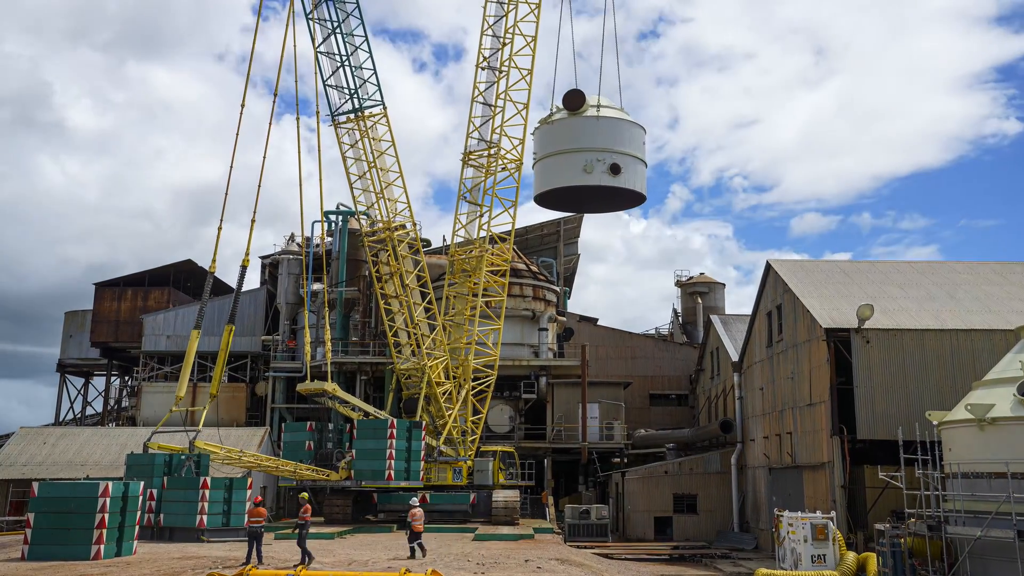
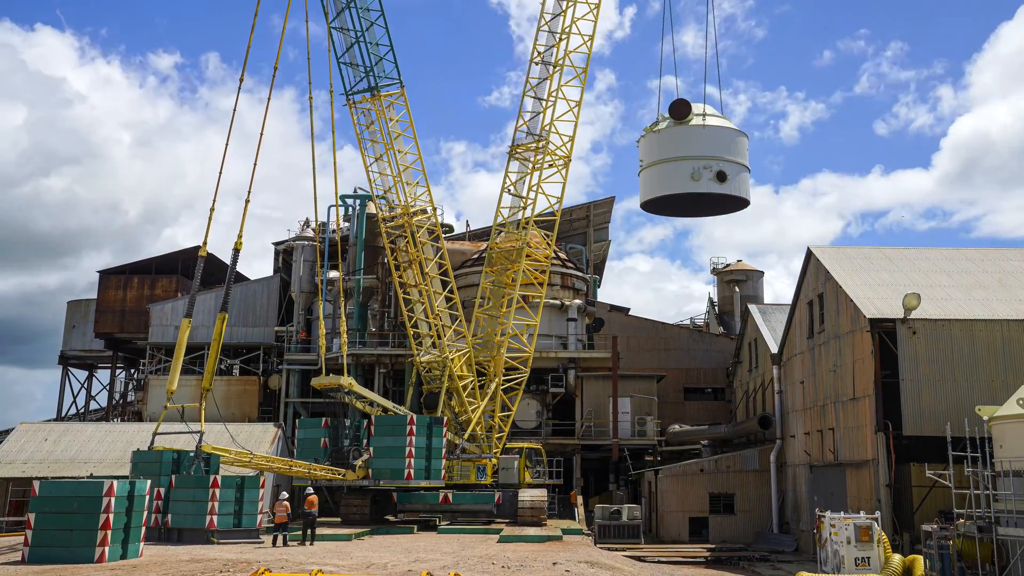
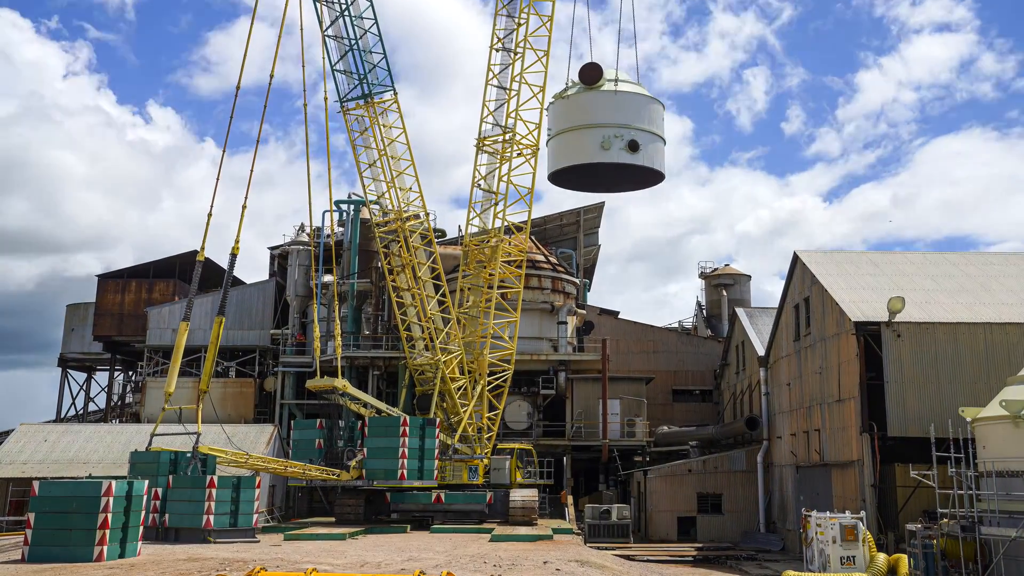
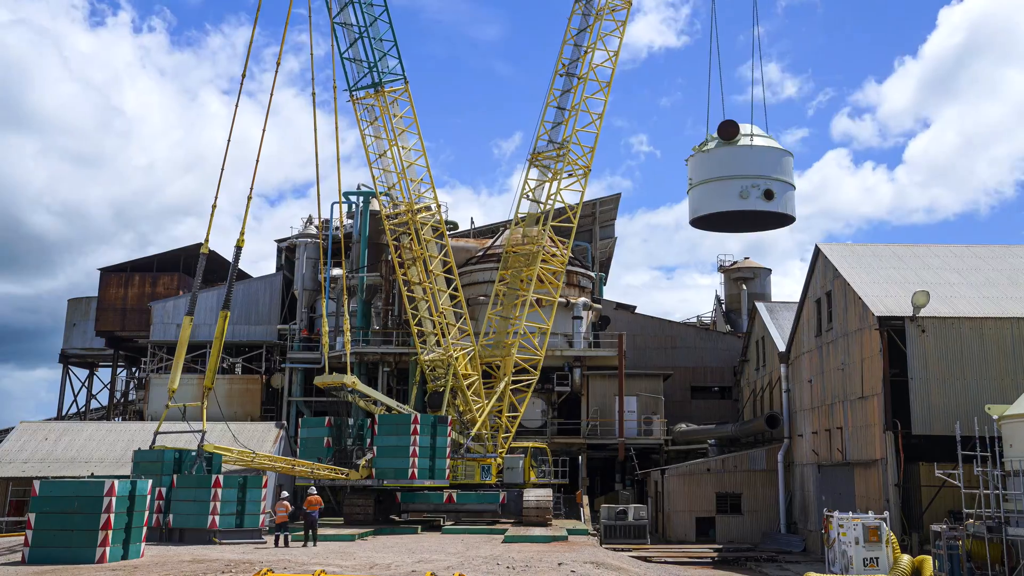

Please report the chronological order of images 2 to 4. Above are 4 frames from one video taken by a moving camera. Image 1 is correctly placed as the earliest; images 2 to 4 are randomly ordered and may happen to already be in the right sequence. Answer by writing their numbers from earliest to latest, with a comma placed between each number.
3, 2, 4
